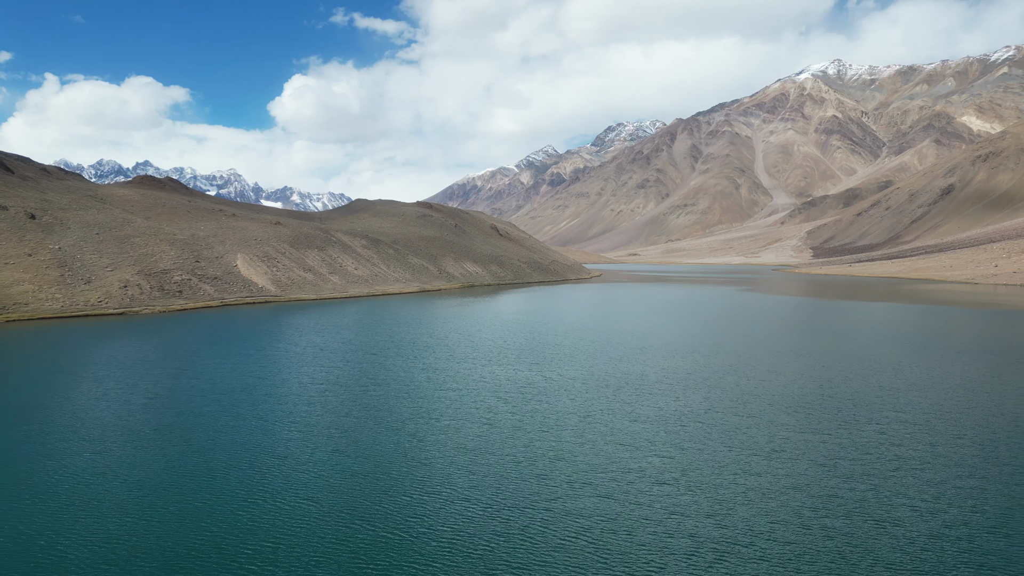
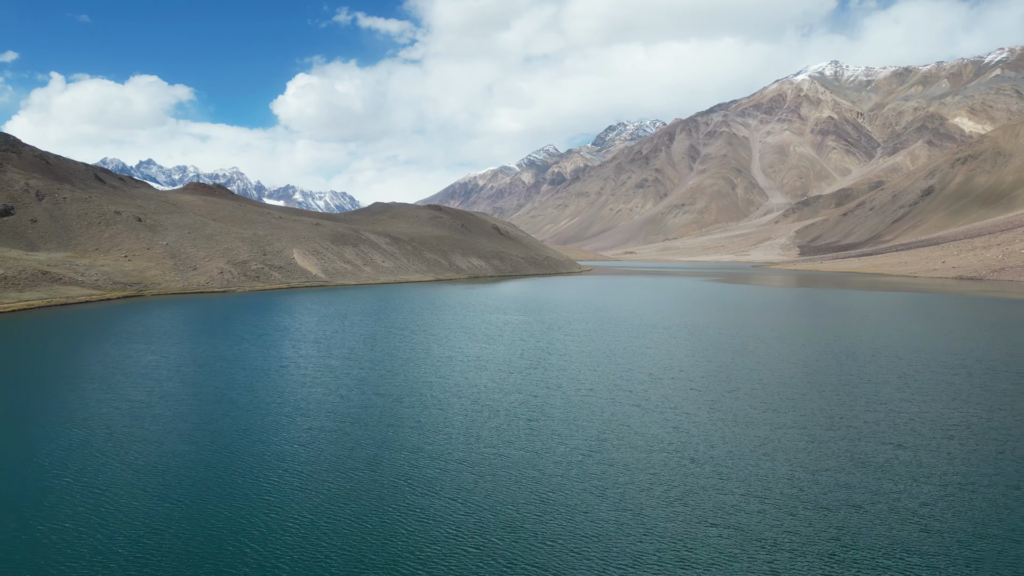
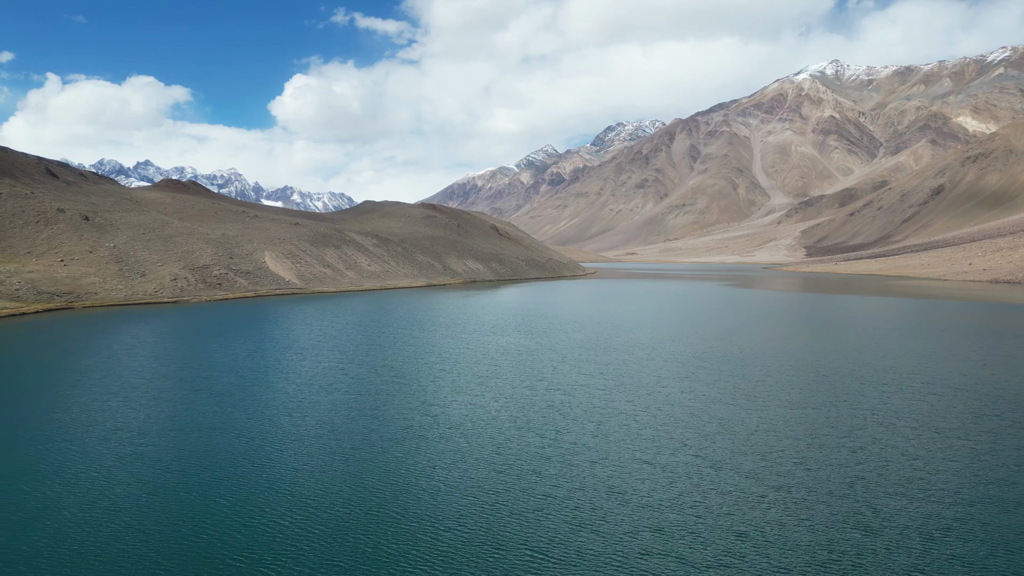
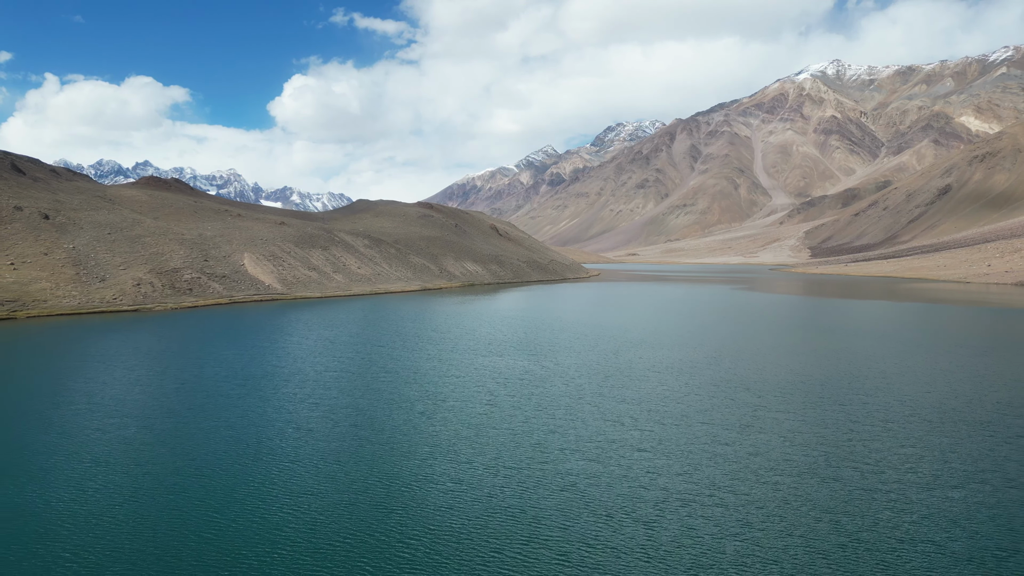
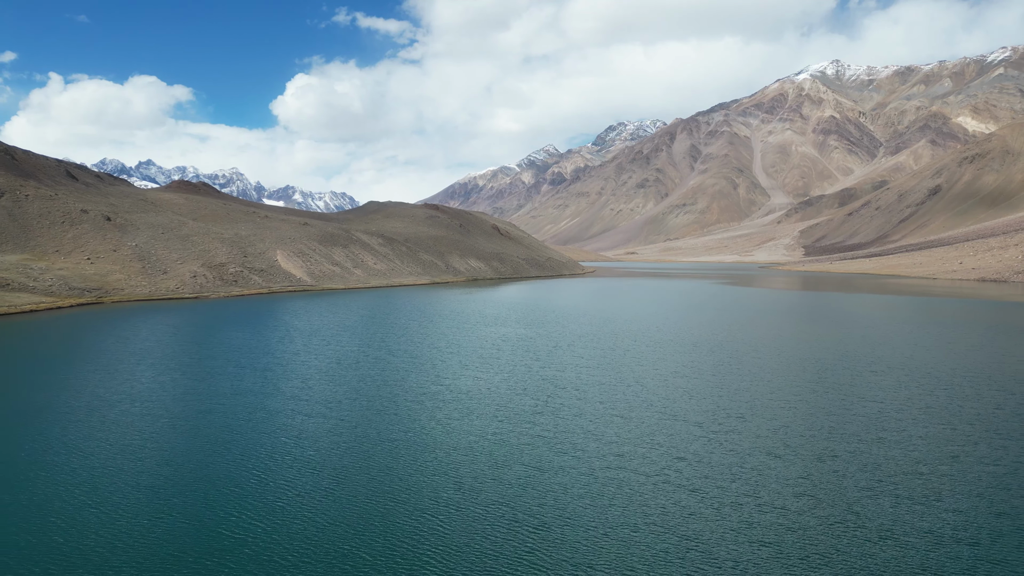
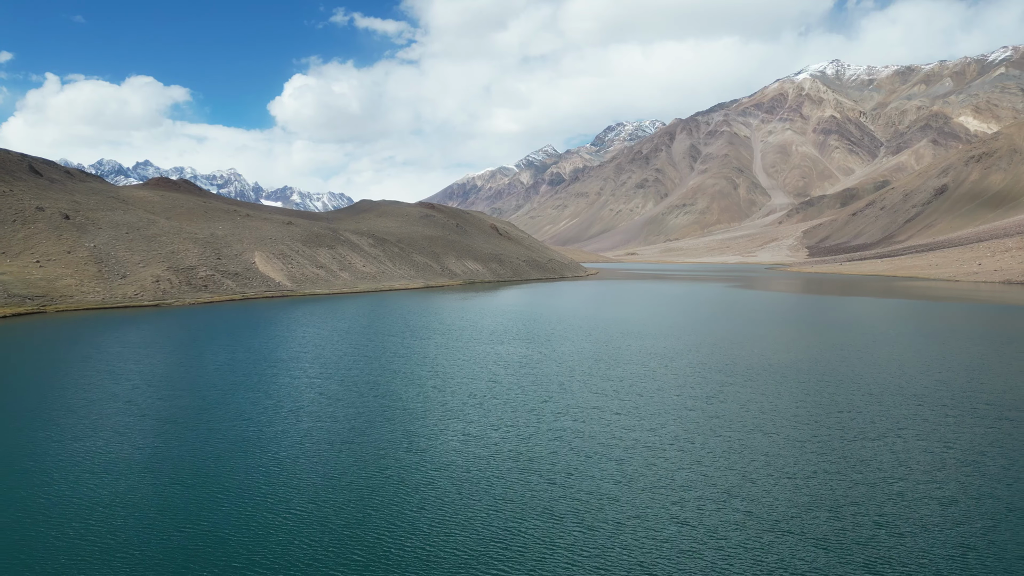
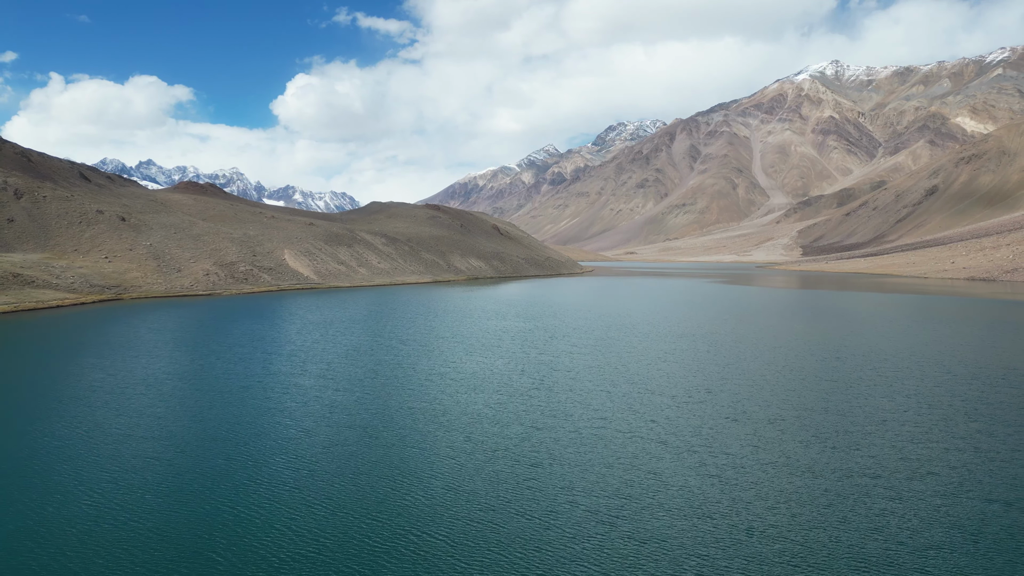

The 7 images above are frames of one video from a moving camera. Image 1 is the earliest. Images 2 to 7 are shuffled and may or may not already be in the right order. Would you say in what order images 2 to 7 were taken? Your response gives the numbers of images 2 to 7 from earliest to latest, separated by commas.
4, 6, 3, 5, 7, 2
